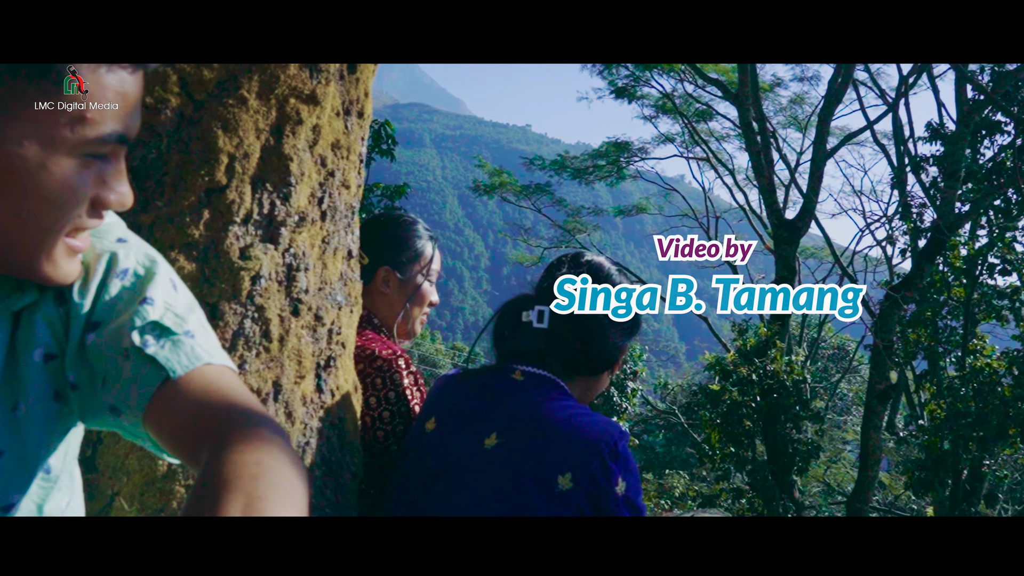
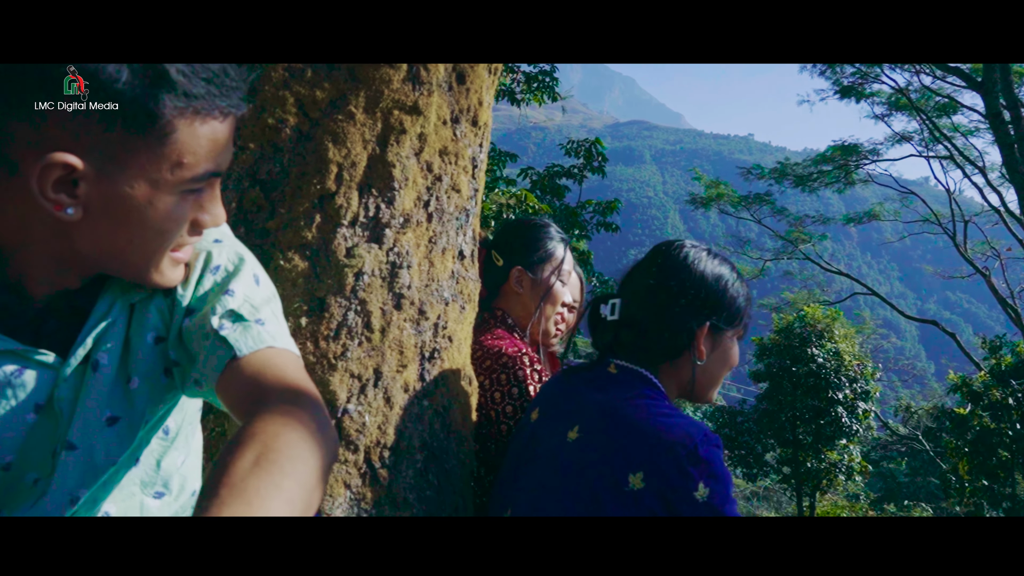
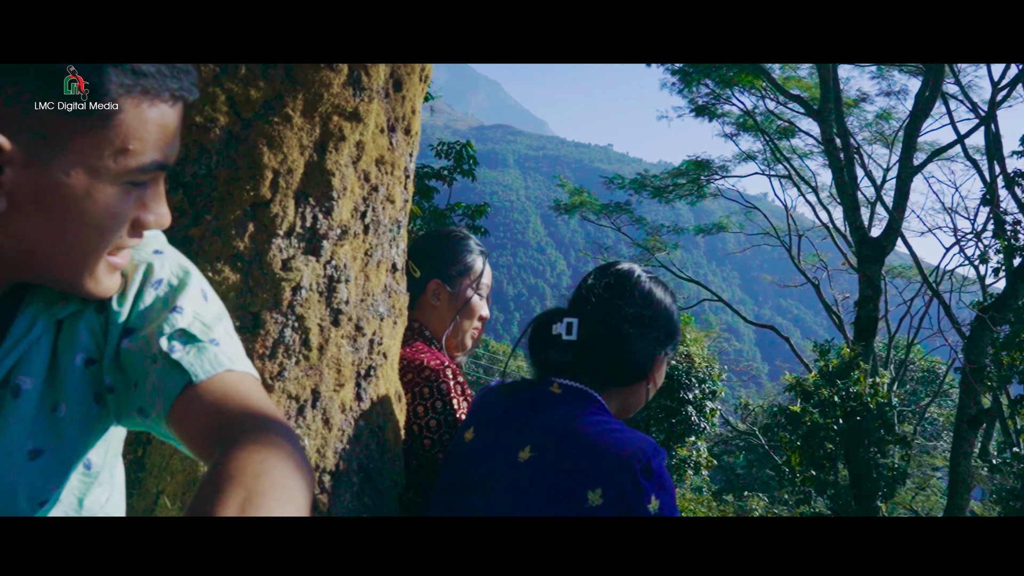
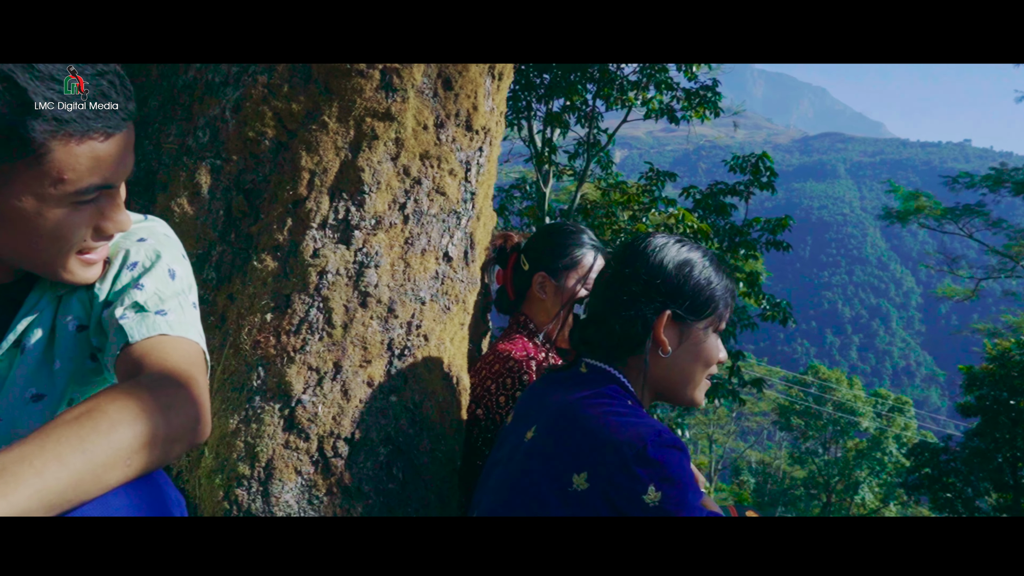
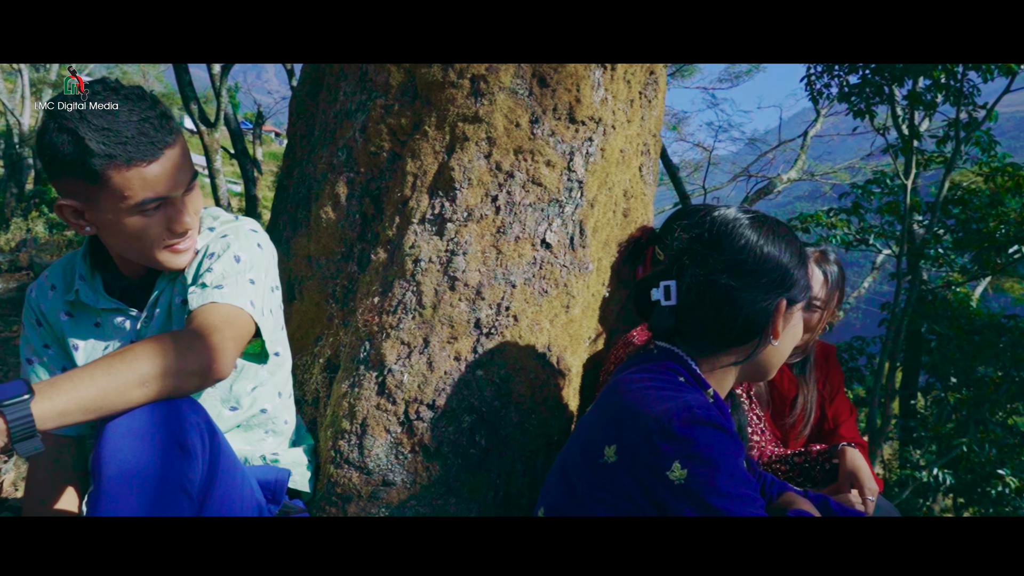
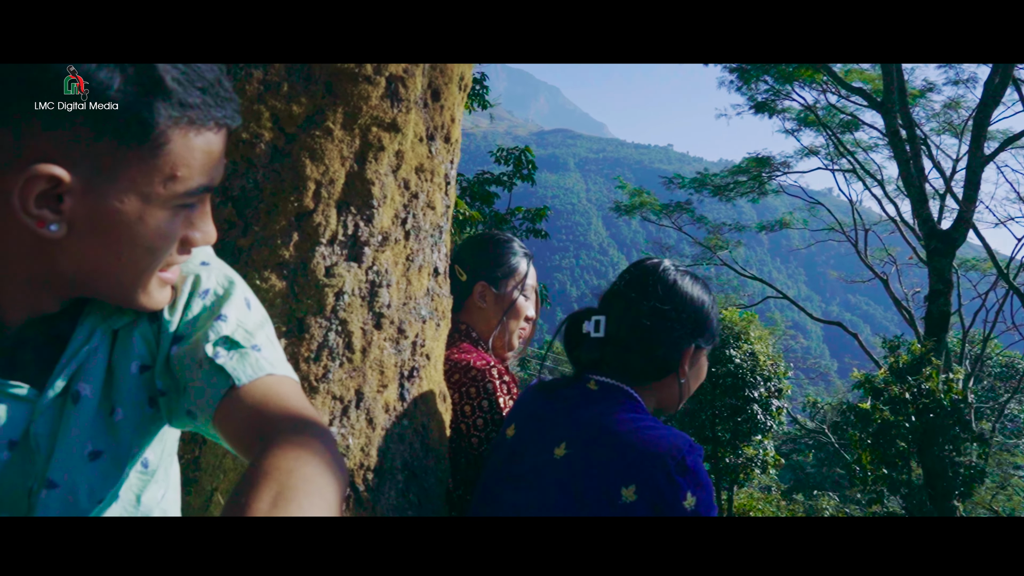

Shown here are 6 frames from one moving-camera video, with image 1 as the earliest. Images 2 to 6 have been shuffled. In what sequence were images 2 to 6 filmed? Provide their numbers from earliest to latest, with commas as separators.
3, 6, 2, 4, 5
